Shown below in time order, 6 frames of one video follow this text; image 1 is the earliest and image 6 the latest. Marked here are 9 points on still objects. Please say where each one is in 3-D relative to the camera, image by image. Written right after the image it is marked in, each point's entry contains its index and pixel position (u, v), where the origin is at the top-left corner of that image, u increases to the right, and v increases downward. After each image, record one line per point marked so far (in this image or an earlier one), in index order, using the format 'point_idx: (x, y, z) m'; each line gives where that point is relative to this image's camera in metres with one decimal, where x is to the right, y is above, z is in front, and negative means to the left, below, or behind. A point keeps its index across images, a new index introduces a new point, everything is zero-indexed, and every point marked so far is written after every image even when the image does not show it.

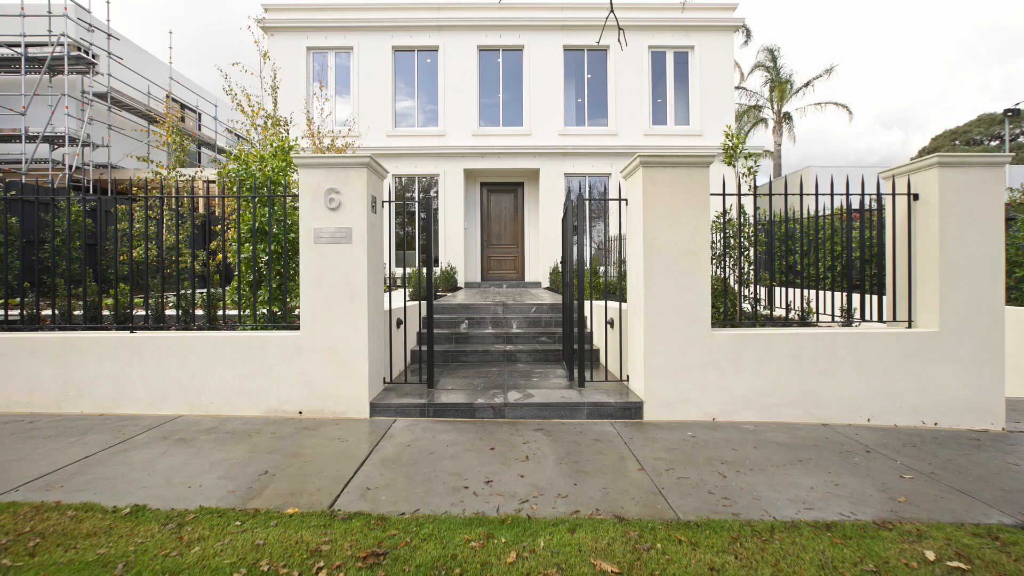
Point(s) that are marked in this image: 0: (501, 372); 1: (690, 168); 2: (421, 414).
0: (-0.1, -1.0, +5.8) m
1: (+1.5, +1.0, +4.4) m
2: (-0.8, -1.1, +4.4) m
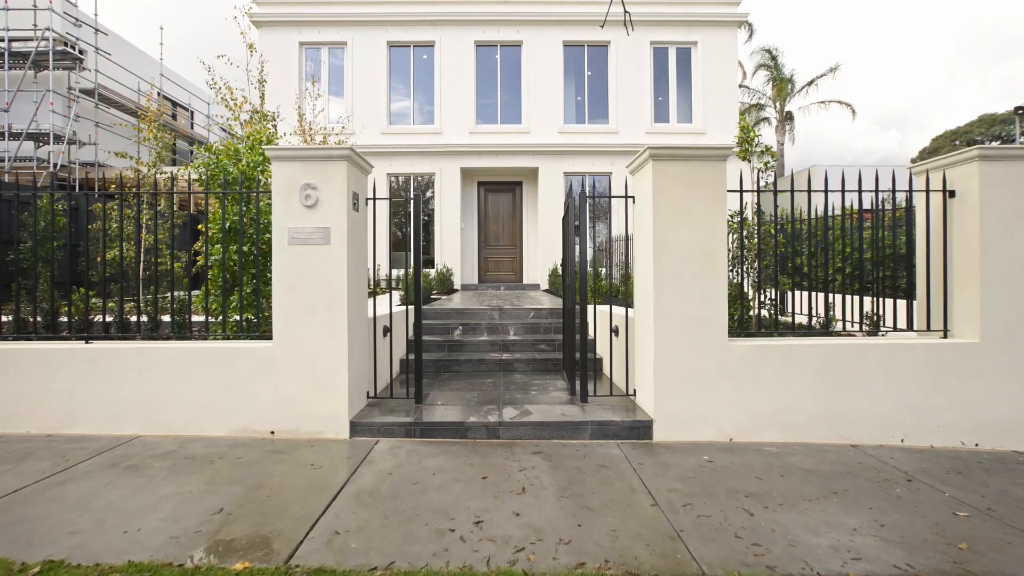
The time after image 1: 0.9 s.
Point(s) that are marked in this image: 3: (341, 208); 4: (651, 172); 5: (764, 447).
0: (-0.2, -1.0, +5.3) m
1: (+1.5, +1.0, +4.0) m
2: (-0.8, -1.1, +4.0) m
3: (-1.3, +0.6, +4.0) m
4: (+1.1, +0.9, +4.0) m
5: (+1.9, -1.2, +3.9) m
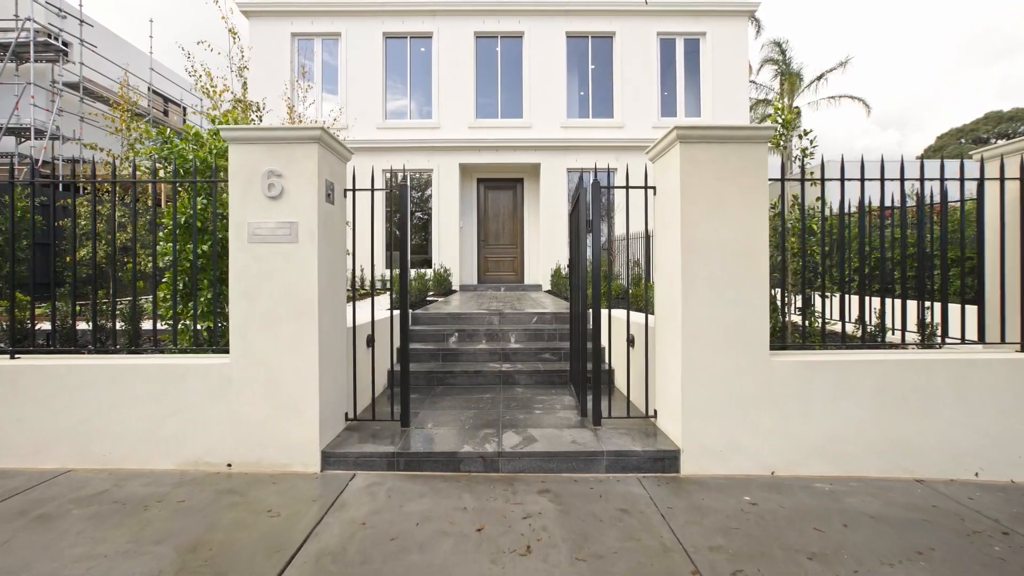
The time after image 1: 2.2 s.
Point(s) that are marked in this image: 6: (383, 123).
0: (-0.2, -1.0, +4.7) m
1: (+1.5, +0.9, +3.4) m
2: (-0.8, -1.2, +3.4) m
3: (-1.3, +0.6, +3.3) m
4: (+1.1, +0.9, +3.4) m
5: (+1.9, -1.3, +3.3) m
6: (-3.2, +4.2, +12.9) m
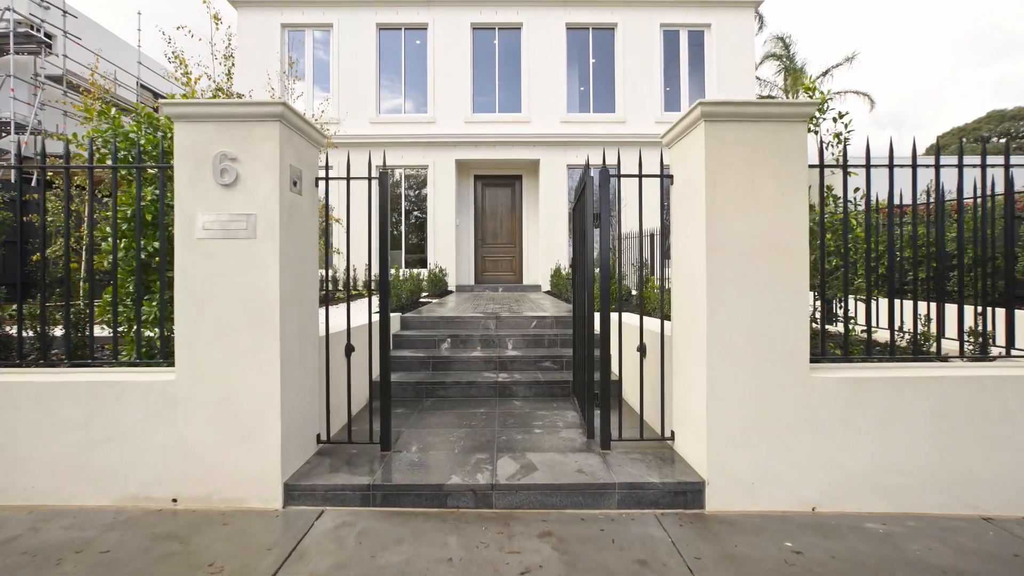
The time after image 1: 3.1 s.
0: (-0.2, -1.1, +4.2) m
1: (+1.5, +0.9, +2.9) m
2: (-0.8, -1.2, +2.9) m
3: (-1.3, +0.6, +2.8) m
4: (+1.1, +0.9, +2.9) m
5: (+1.9, -1.3, +2.8) m
6: (-3.3, +4.2, +12.4) m
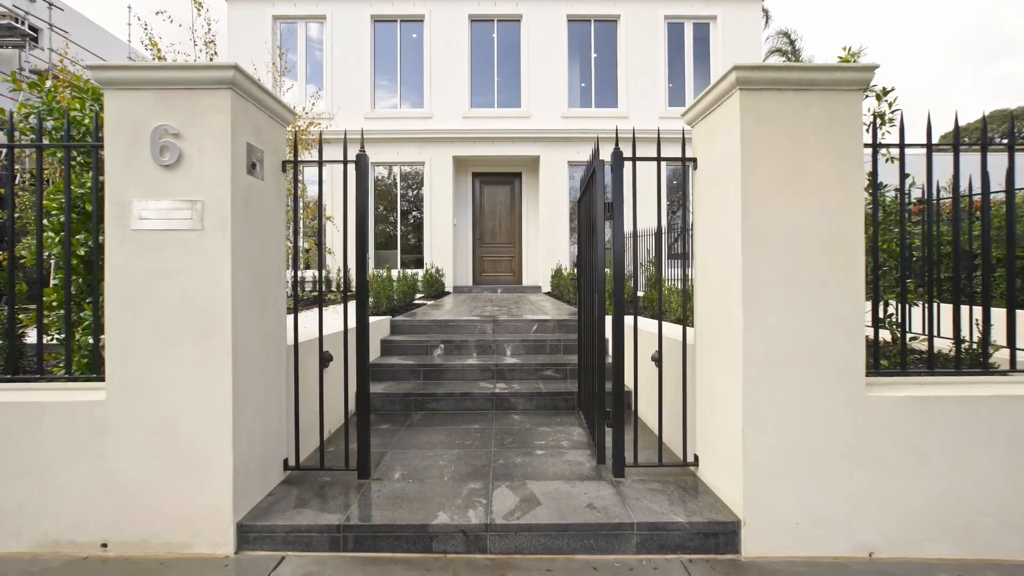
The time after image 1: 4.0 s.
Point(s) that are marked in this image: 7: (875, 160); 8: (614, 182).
0: (-0.2, -1.1, +3.7) m
1: (+1.5, +0.9, +2.4) m
2: (-0.8, -1.2, +2.4) m
3: (-1.4, +0.6, +2.4) m
4: (+1.1, +0.9, +2.4) m
5: (+1.9, -1.3, +2.3) m
6: (-3.3, +4.1, +11.9) m
7: (+1.9, +0.7, +2.6) m
8: (+0.6, +0.6, +3.1) m
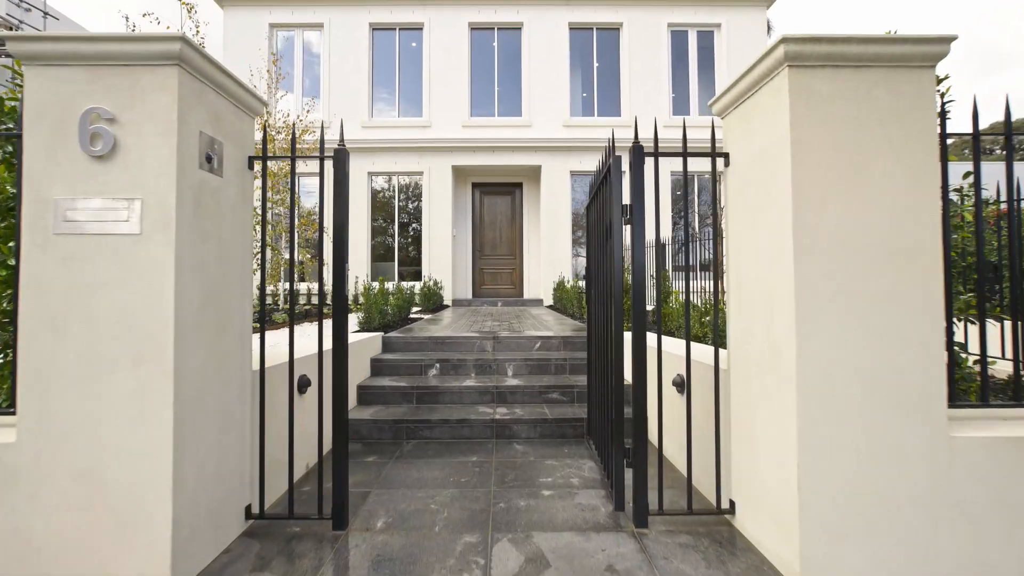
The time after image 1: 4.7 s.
0: (-0.2, -1.2, +3.3) m
1: (+1.5, +0.8, +2.0) m
2: (-0.8, -1.3, +1.9) m
3: (-1.3, +0.5, +2.0) m
4: (+1.1, +0.8, +2.0) m
5: (+1.9, -1.4, +1.9) m
6: (-3.3, +3.8, +11.6) m
7: (+1.9, +0.6, +2.2) m
8: (+0.6, +0.6, +2.6) m
